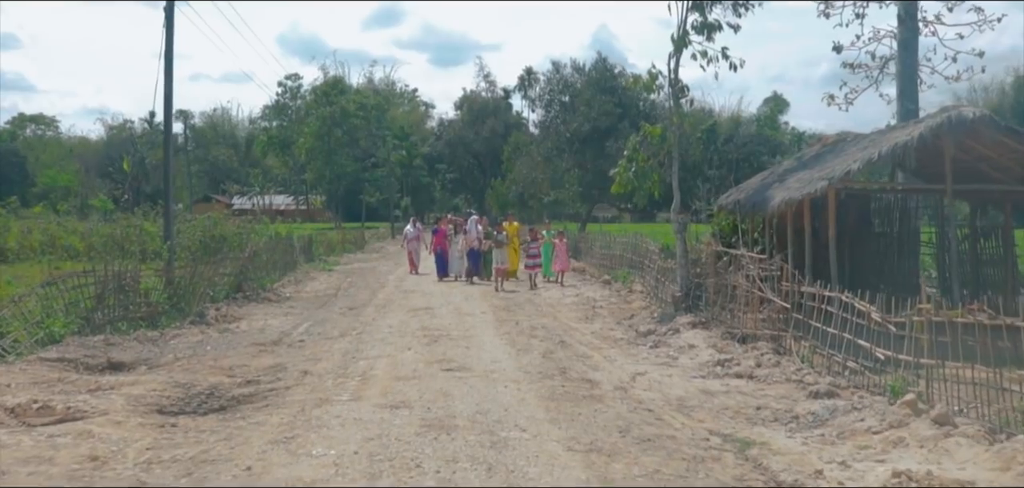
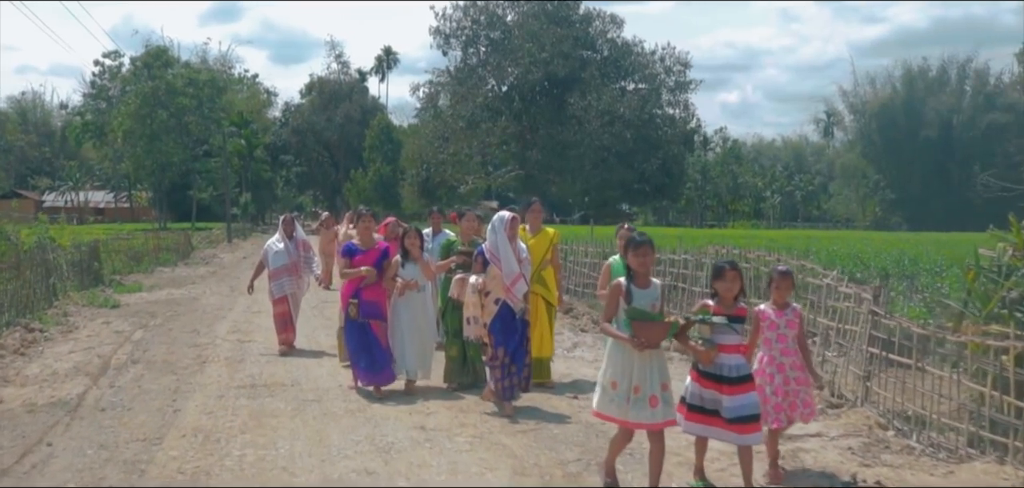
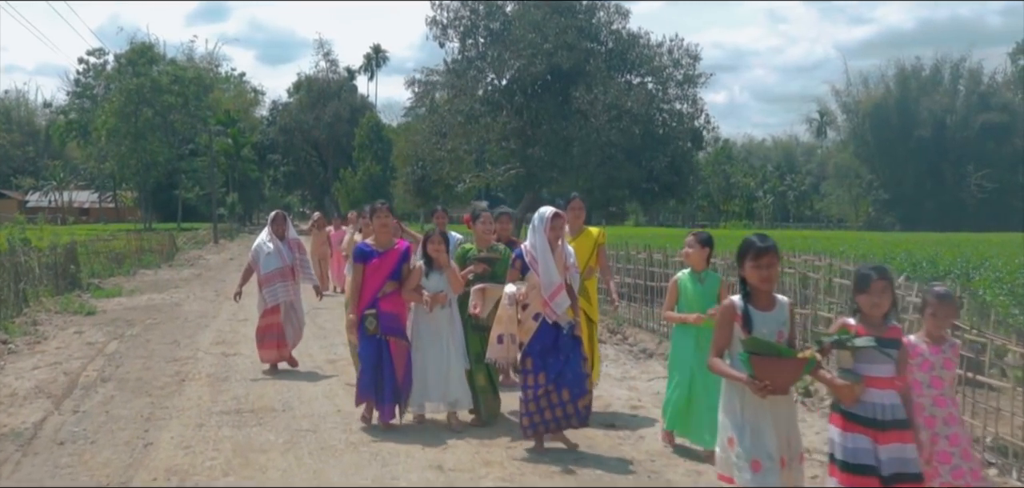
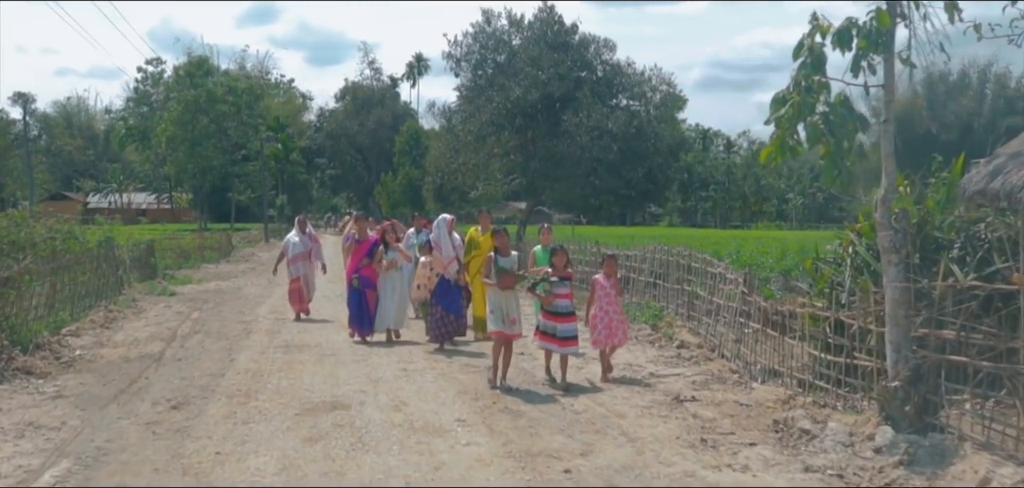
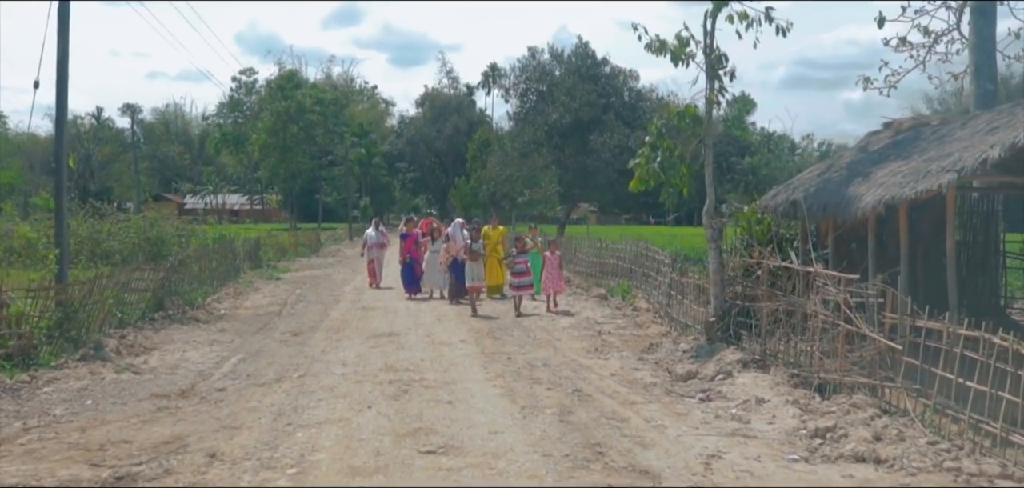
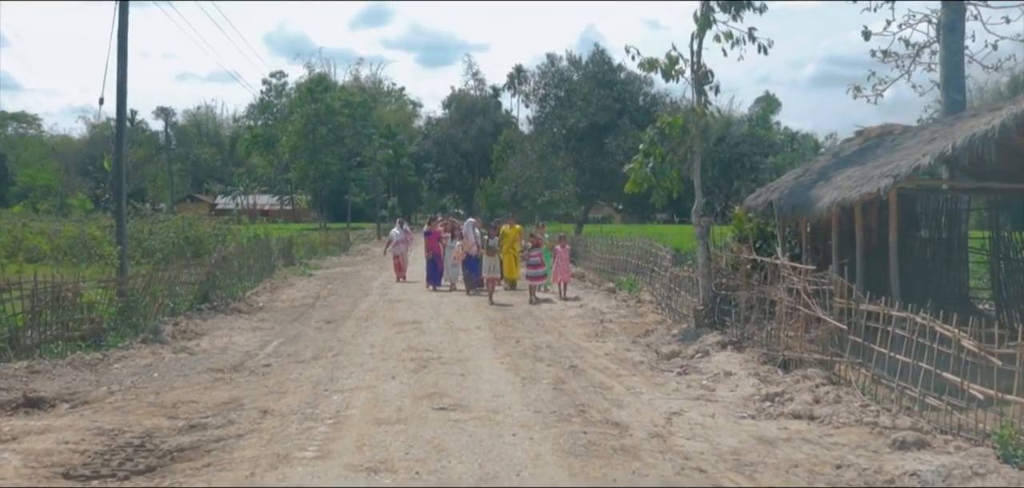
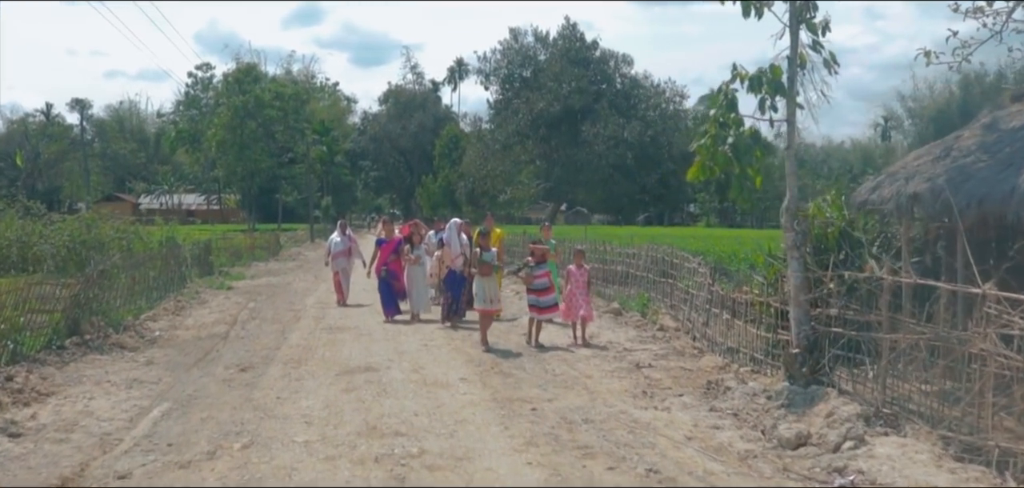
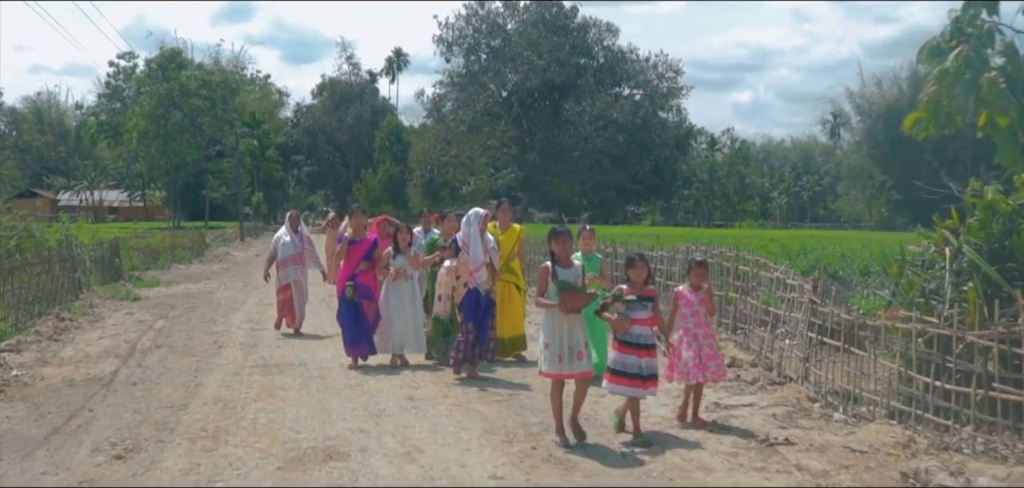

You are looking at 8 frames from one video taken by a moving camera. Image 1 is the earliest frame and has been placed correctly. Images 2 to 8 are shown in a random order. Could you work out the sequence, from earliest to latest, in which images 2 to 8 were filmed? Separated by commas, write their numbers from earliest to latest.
6, 5, 7, 4, 8, 2, 3
